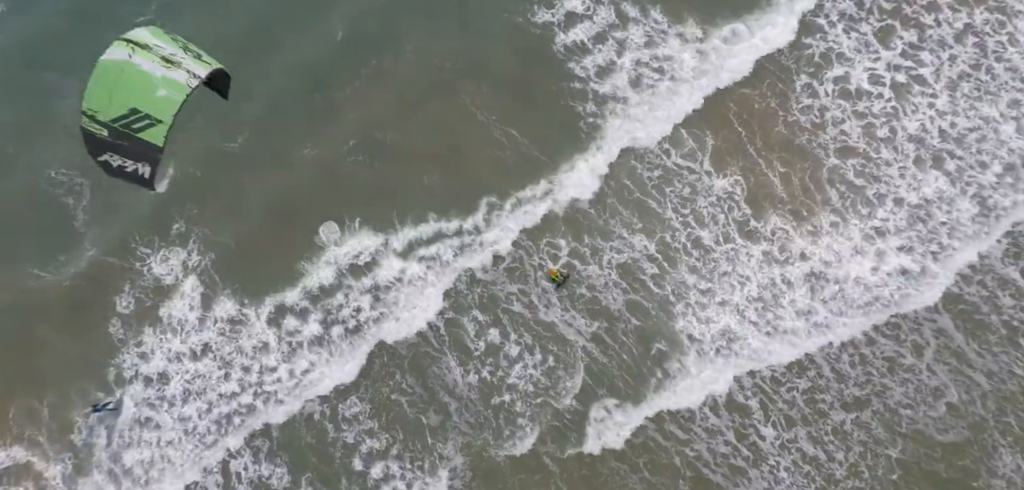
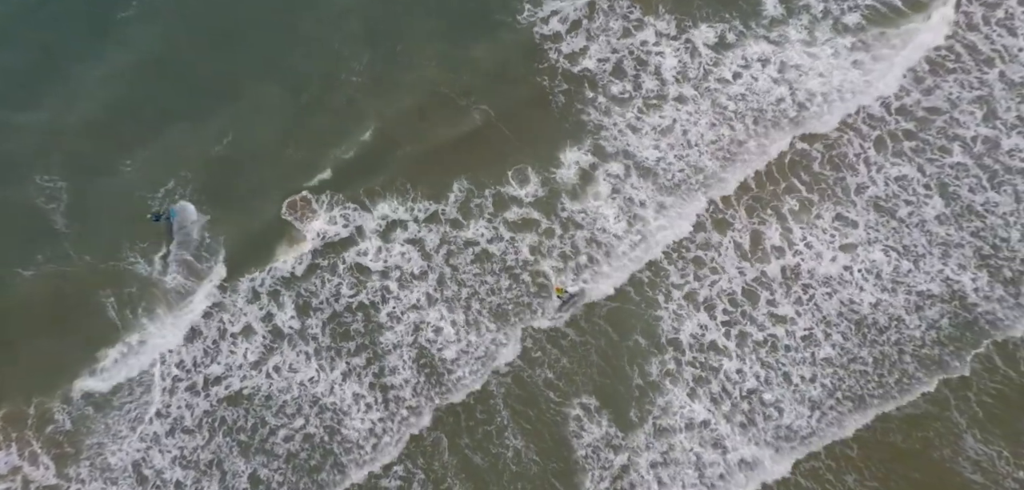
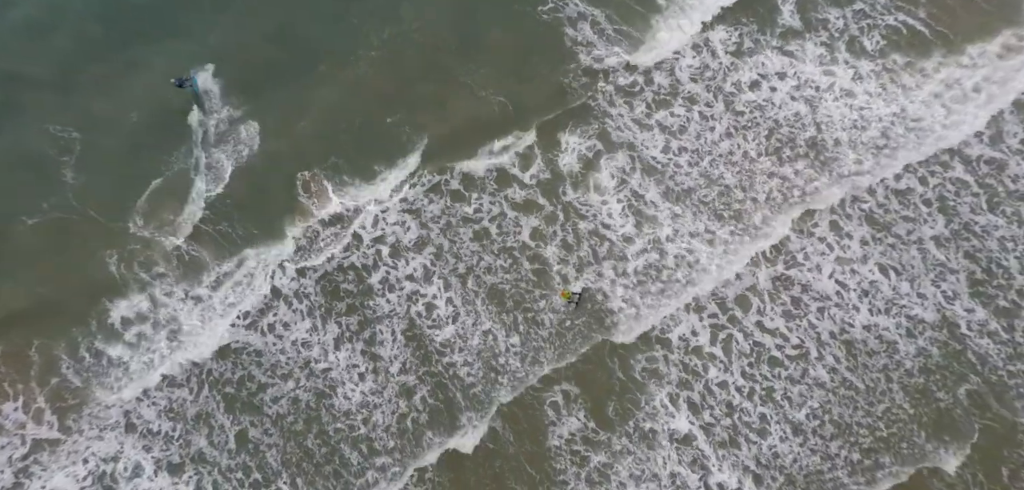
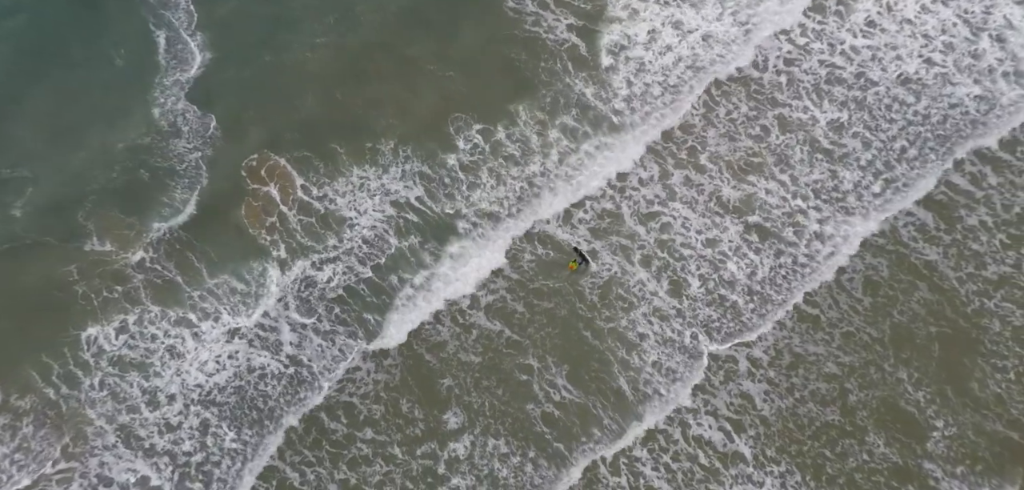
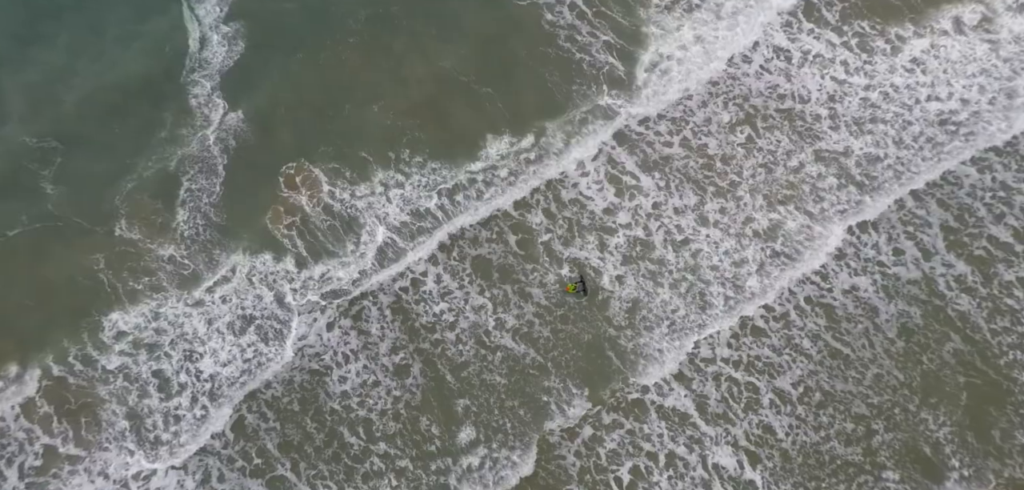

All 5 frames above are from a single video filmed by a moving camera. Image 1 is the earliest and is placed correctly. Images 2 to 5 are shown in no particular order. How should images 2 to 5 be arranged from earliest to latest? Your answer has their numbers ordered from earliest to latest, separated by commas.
2, 3, 5, 4
